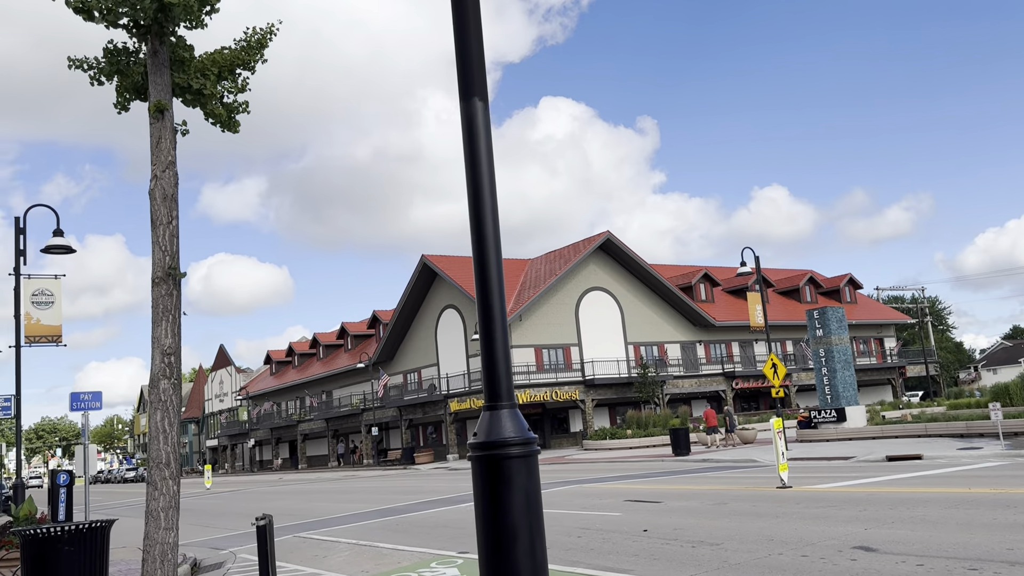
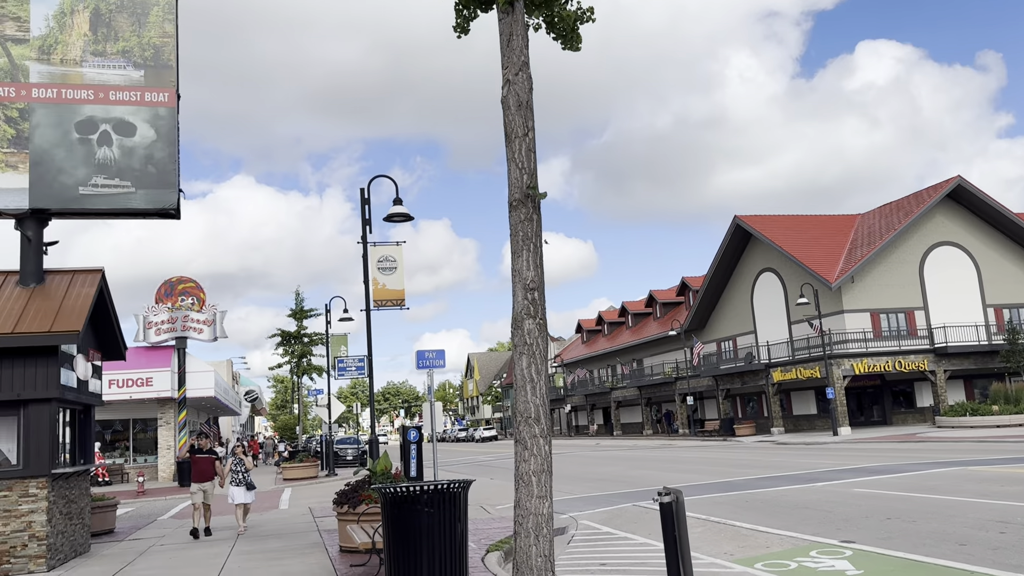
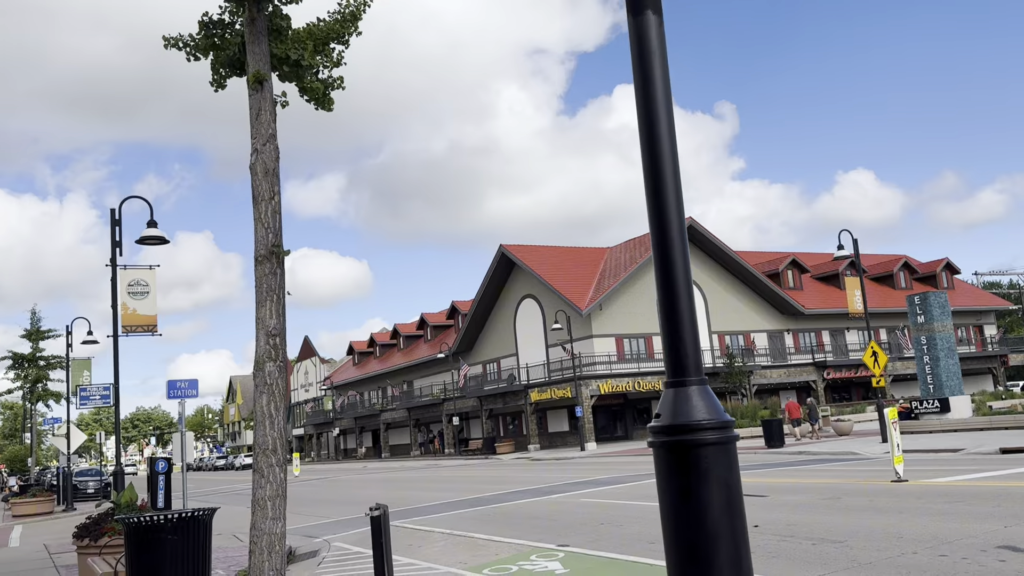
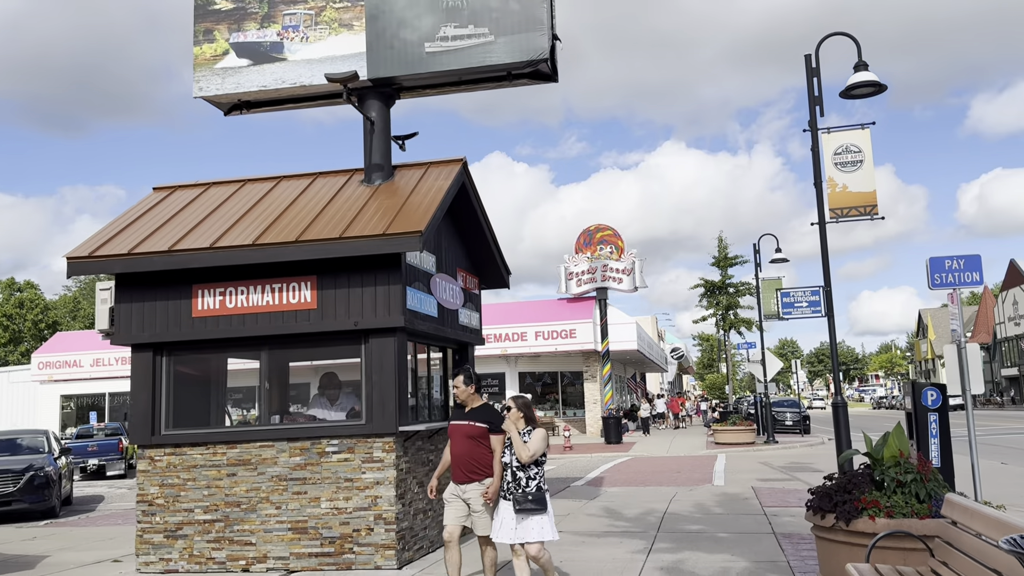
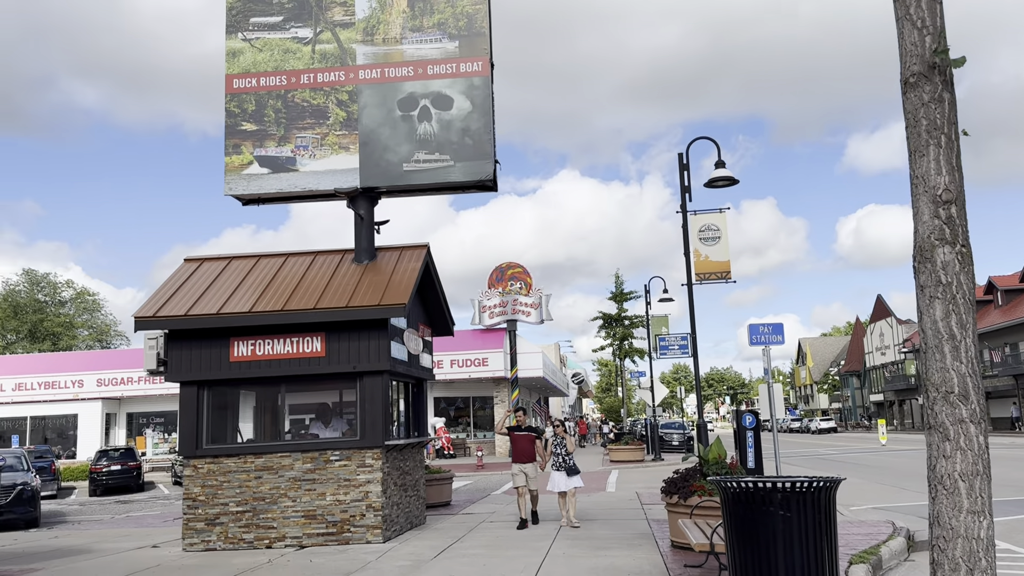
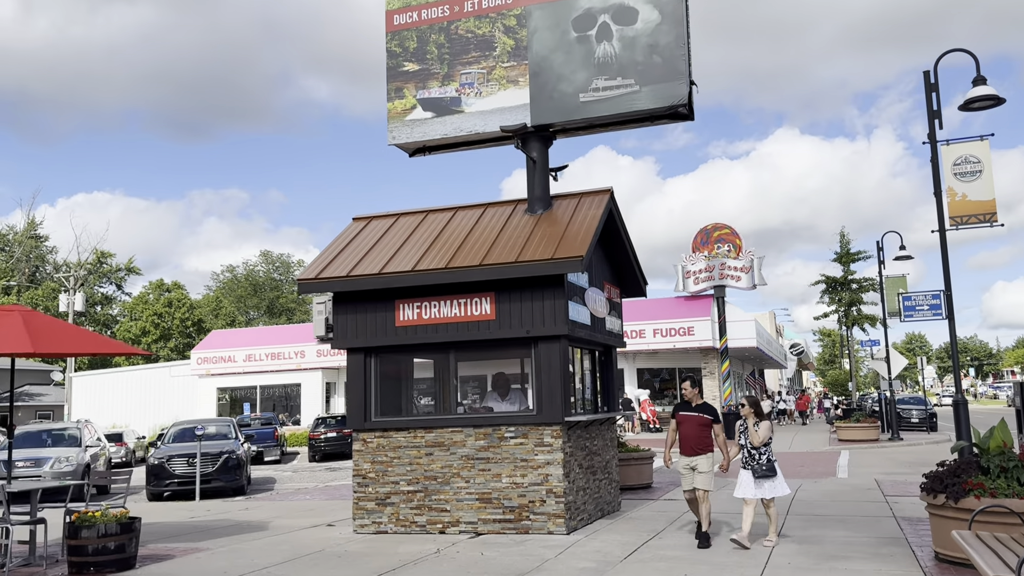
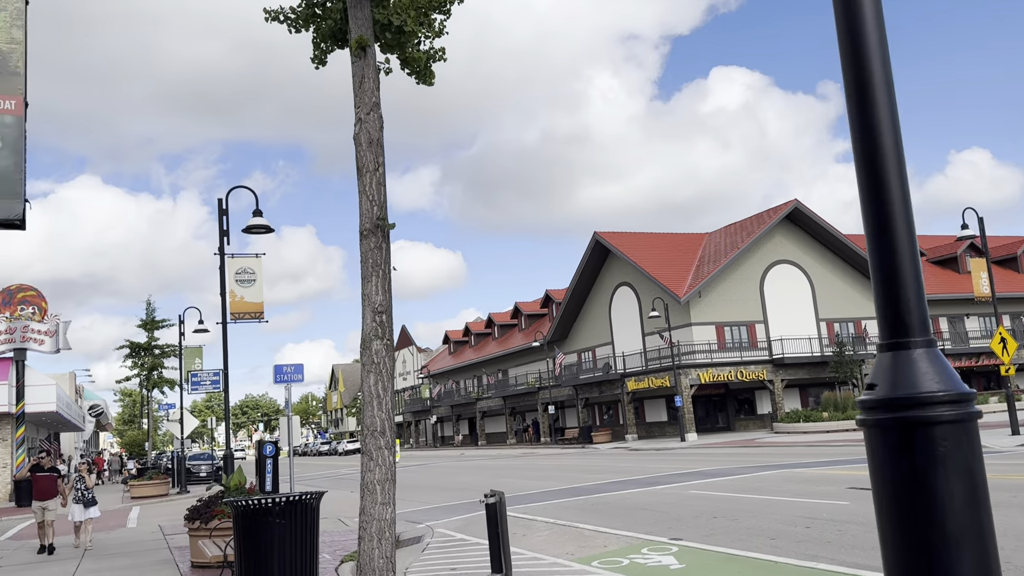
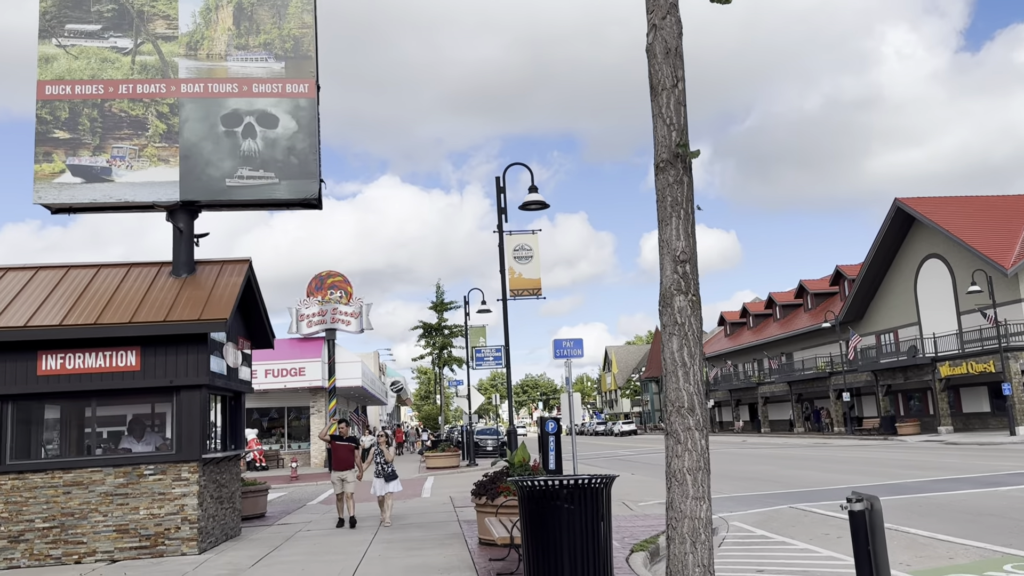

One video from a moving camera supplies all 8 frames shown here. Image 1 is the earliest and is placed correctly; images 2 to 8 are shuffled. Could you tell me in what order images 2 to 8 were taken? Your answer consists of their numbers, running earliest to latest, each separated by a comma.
3, 7, 2, 8, 5, 6, 4
